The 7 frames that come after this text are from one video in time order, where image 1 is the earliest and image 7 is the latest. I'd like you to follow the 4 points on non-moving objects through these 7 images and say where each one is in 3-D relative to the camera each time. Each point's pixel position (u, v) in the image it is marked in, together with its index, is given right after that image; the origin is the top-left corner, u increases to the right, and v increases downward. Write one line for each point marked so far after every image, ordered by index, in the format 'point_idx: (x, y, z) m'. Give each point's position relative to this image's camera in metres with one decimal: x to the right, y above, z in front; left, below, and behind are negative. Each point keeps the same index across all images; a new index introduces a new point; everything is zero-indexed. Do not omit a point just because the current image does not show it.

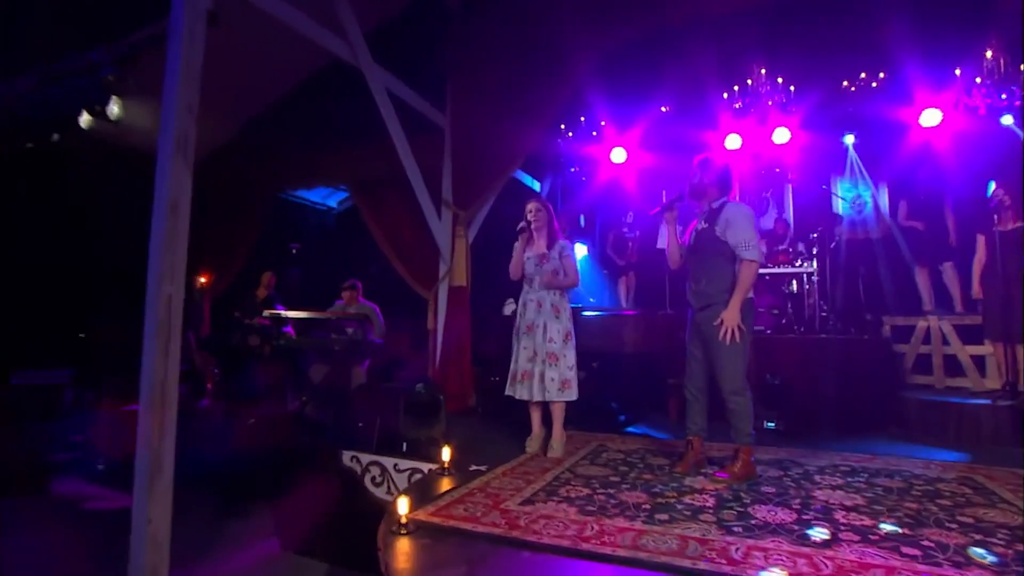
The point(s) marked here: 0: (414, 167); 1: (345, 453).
0: (-0.7, +1.0, +5.2) m
1: (-1.0, -0.9, +3.8) m
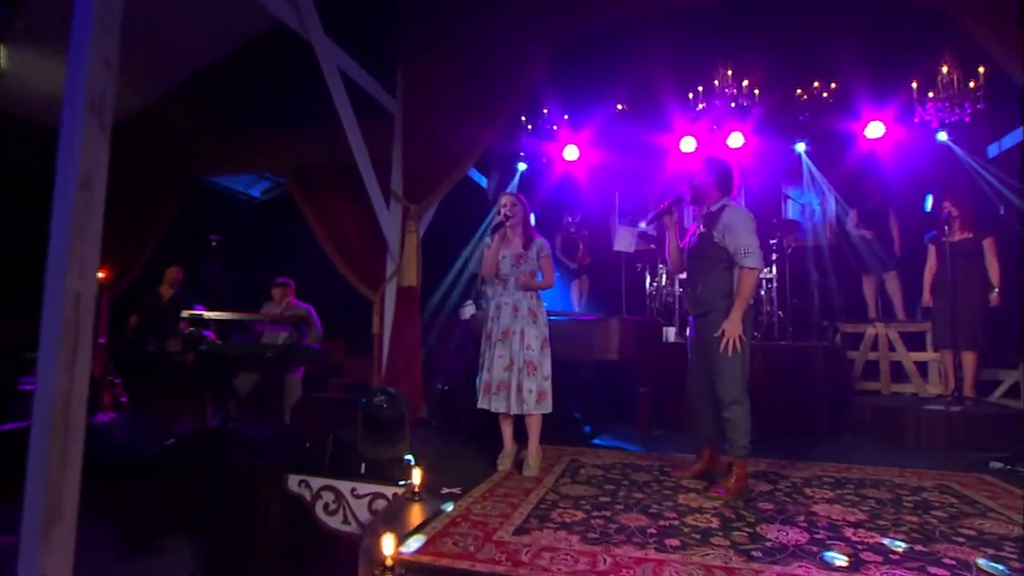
0: (-1.0, +1.0, +4.7) m
1: (-1.1, -0.9, +3.3) m
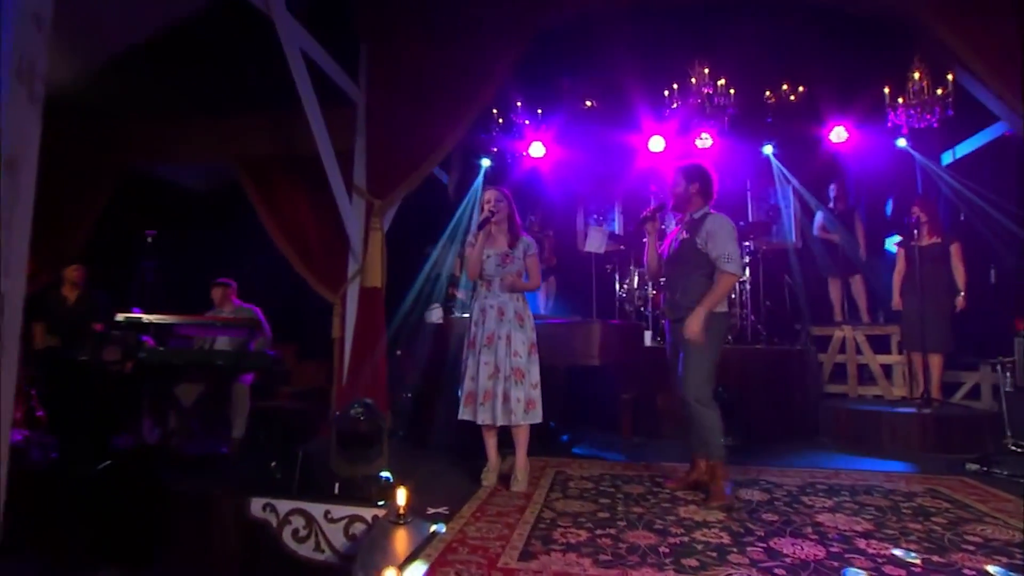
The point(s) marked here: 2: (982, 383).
0: (-1.2, +1.0, +4.4) m
1: (-1.1, -0.9, +2.9) m
2: (+3.4, -0.7, +4.8) m
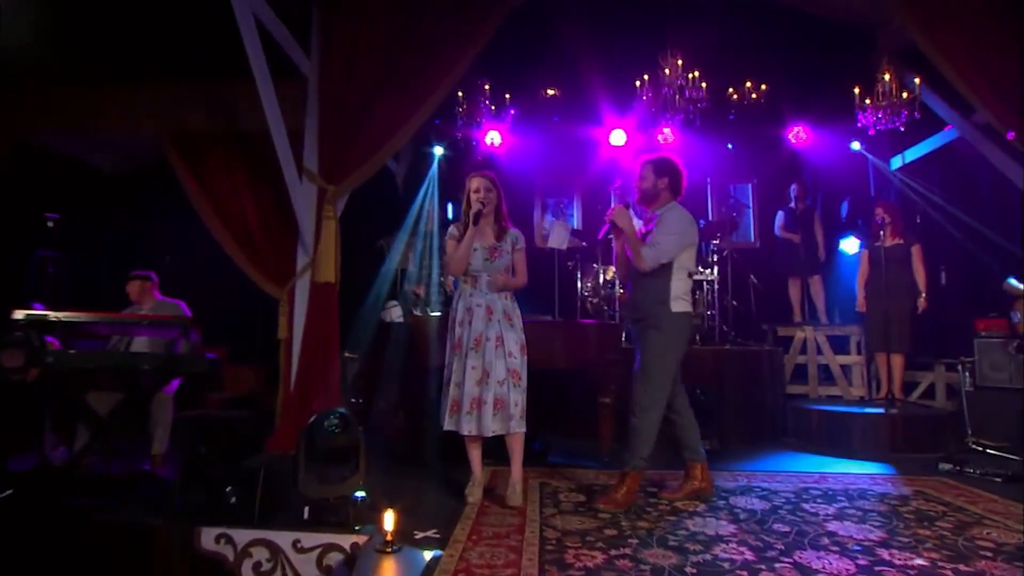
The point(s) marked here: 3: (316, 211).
0: (-1.4, +1.0, +3.9) m
1: (-1.1, -0.9, +2.5) m
2: (+3.1, -0.7, +4.9) m
3: (-1.3, +0.5, +4.3) m
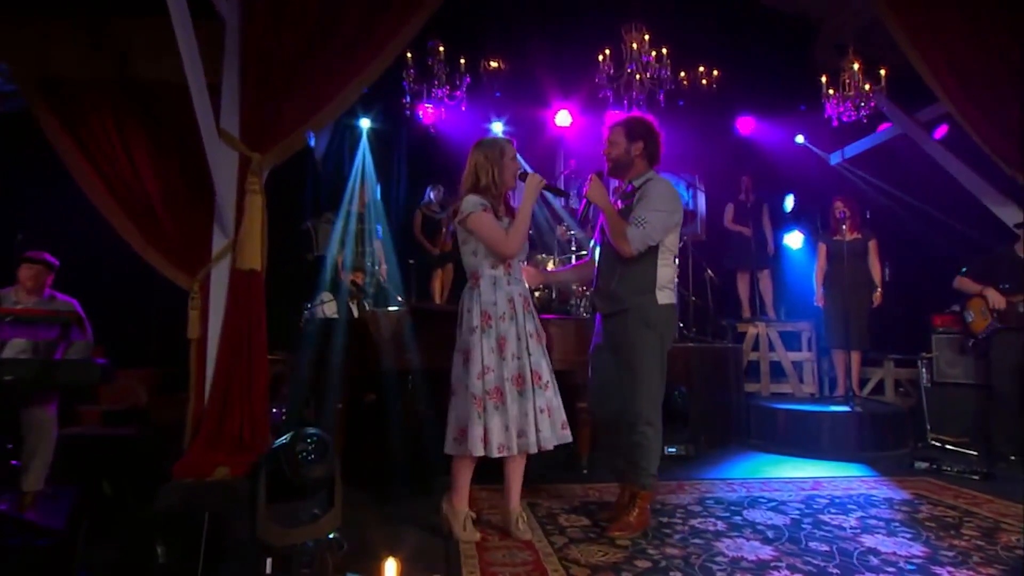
0: (-1.5, +1.1, +3.1) m
1: (-1.0, -0.9, +1.8) m
2: (+2.8, -0.7, +4.9) m
3: (-1.5, +0.6, +3.6) m
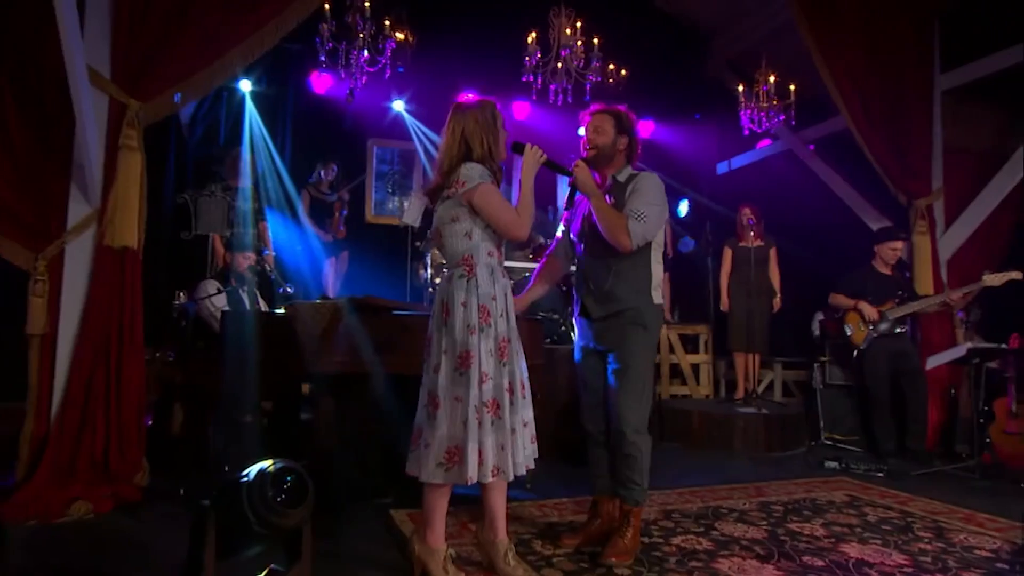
0: (-1.6, +1.2, +2.3) m
1: (-0.9, -0.8, +1.2) m
2: (+2.0, -0.7, +5.1) m
3: (-1.7, +0.6, +2.8) m
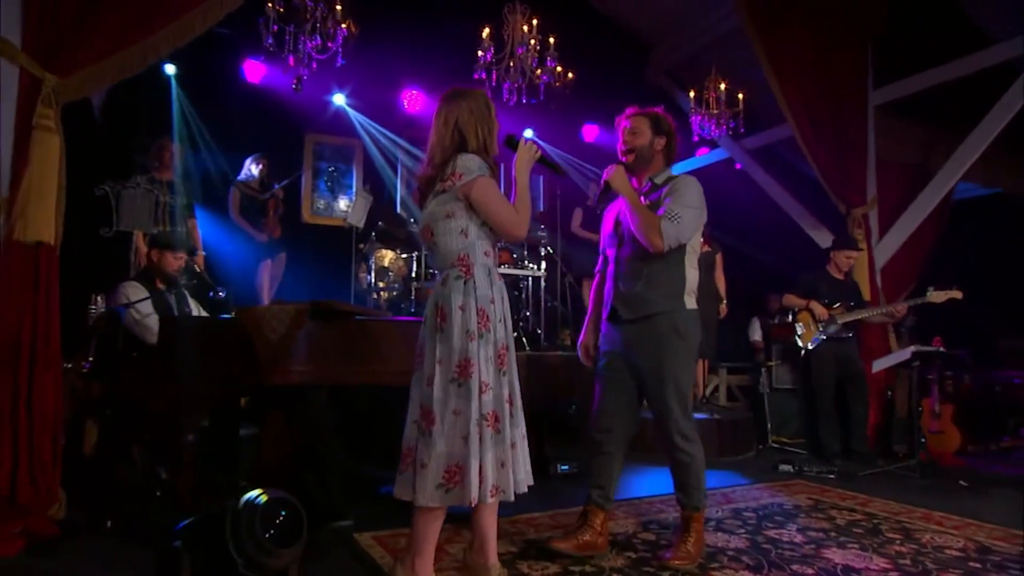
0: (-1.6, +1.2, +2.0) m
1: (-0.7, -0.8, +0.9) m
2: (+1.6, -0.8, +5.2) m
3: (-1.8, +0.6, +2.4) m
